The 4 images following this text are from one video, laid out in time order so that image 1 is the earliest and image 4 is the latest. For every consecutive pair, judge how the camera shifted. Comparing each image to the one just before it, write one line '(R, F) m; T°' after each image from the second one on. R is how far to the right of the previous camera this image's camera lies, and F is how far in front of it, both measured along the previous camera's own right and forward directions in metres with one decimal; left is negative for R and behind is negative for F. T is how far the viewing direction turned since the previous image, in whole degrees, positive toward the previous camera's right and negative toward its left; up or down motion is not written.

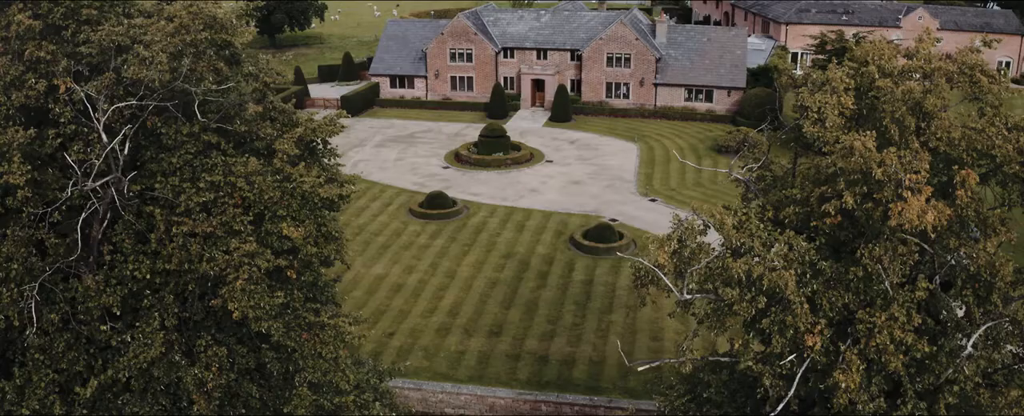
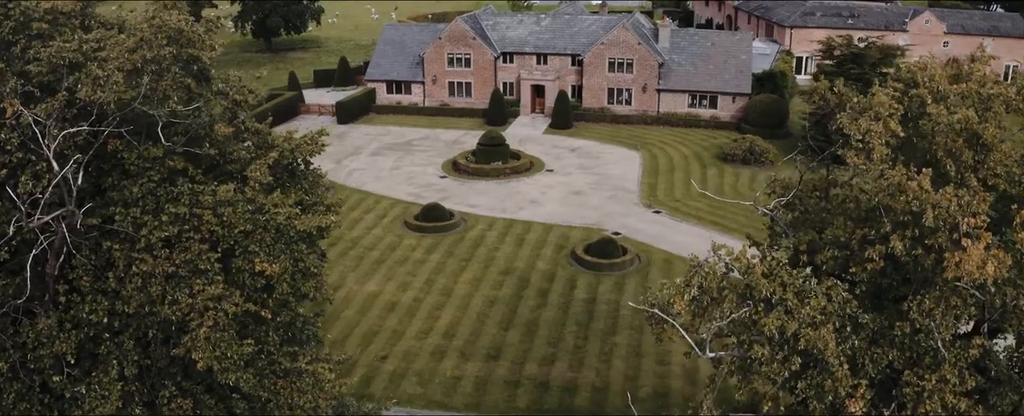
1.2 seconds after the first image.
(0.0, +1.9) m; 0°
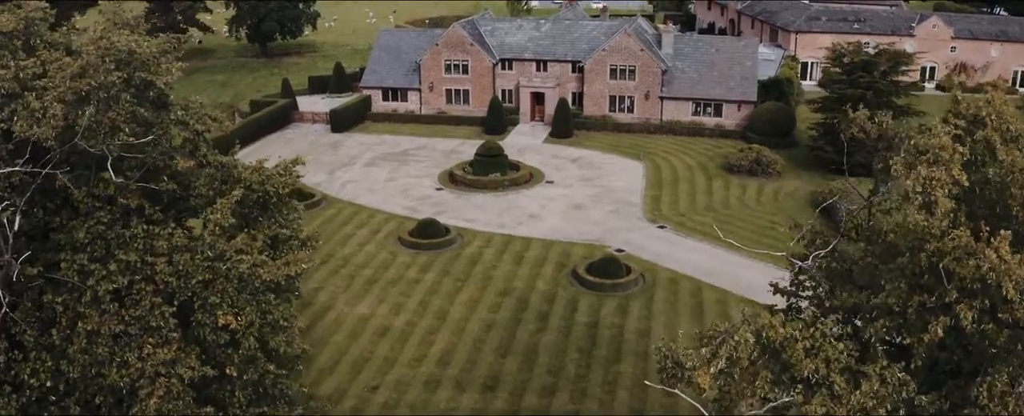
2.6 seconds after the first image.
(+0.1, +2.0) m; 0°
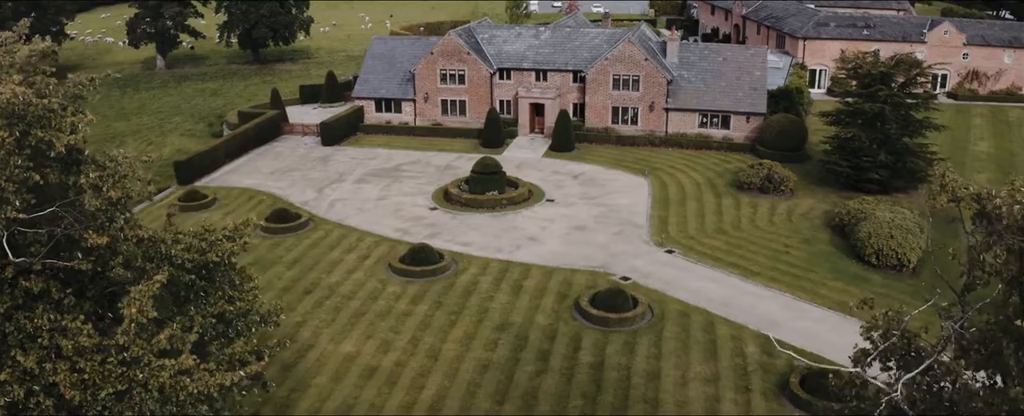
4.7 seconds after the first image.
(+0.1, +3.0) m; 0°
